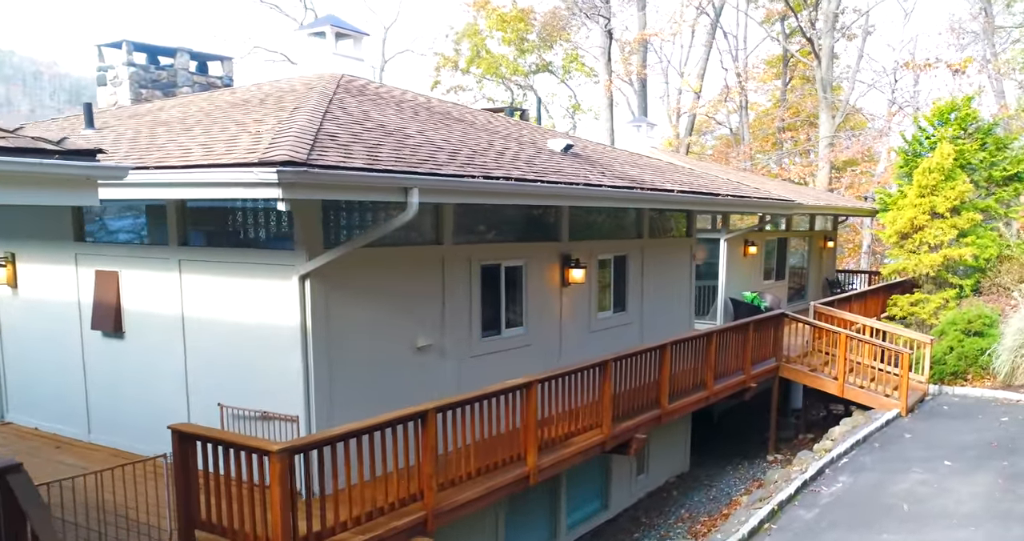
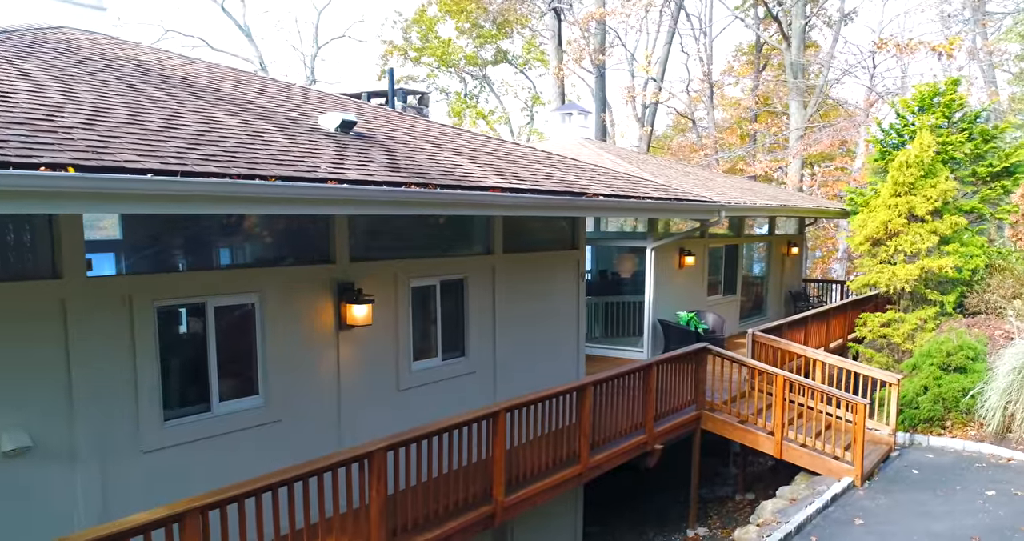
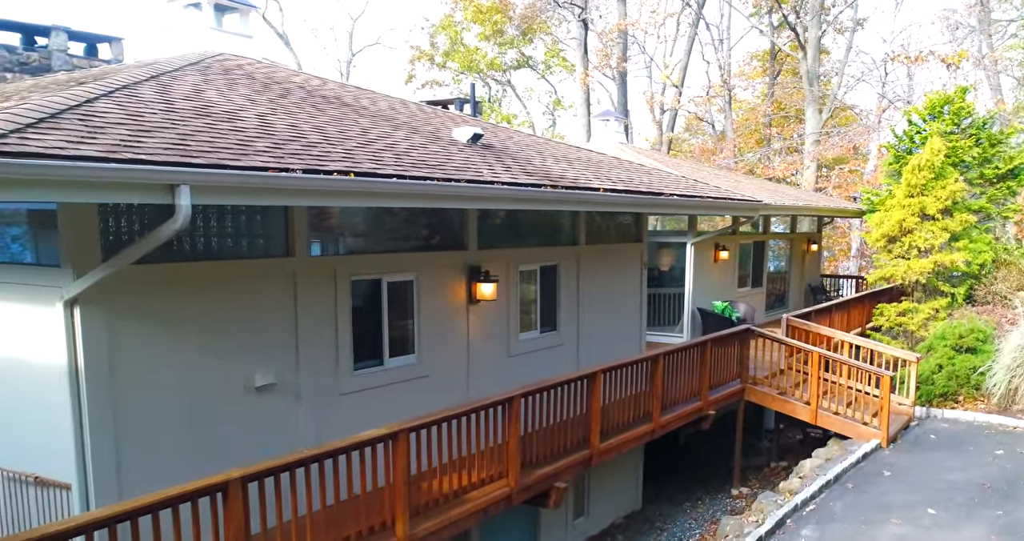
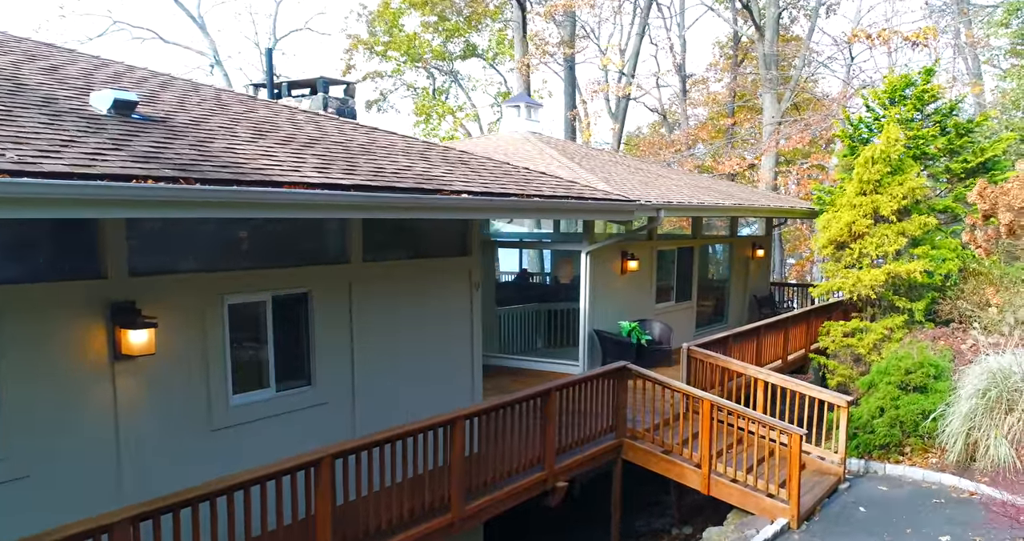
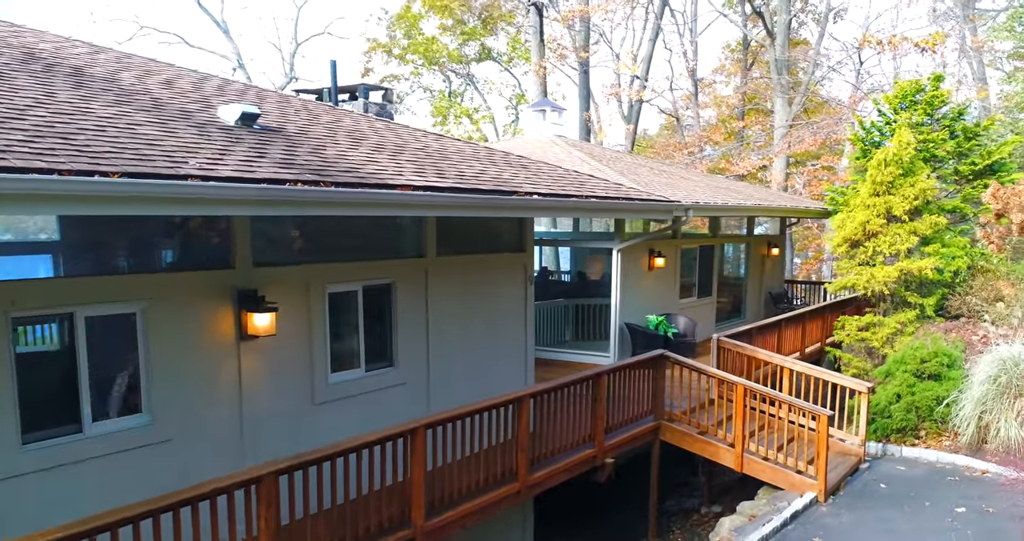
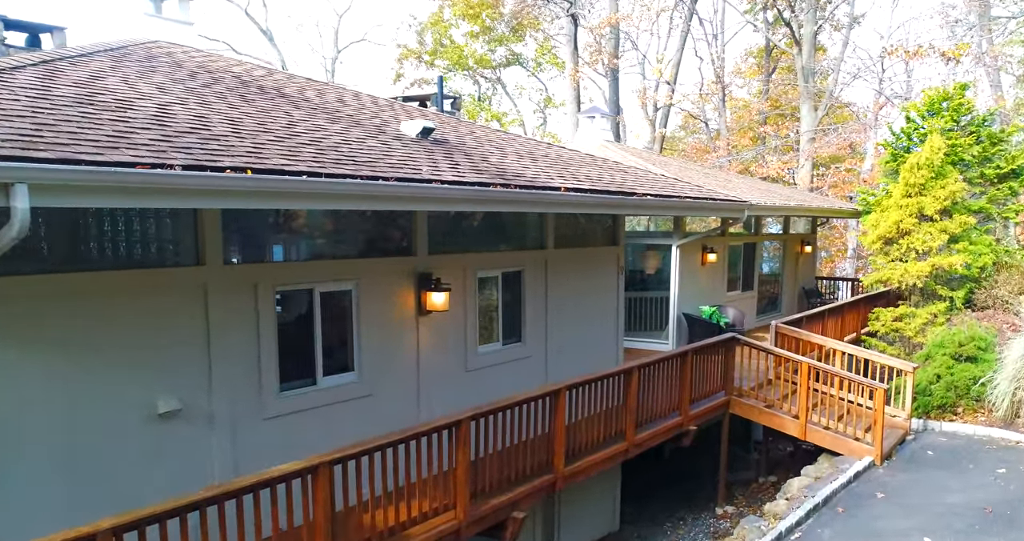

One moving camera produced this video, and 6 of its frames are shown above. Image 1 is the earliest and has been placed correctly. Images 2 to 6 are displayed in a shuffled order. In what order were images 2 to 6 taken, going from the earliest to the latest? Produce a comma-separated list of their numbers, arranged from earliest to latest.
3, 6, 2, 5, 4
